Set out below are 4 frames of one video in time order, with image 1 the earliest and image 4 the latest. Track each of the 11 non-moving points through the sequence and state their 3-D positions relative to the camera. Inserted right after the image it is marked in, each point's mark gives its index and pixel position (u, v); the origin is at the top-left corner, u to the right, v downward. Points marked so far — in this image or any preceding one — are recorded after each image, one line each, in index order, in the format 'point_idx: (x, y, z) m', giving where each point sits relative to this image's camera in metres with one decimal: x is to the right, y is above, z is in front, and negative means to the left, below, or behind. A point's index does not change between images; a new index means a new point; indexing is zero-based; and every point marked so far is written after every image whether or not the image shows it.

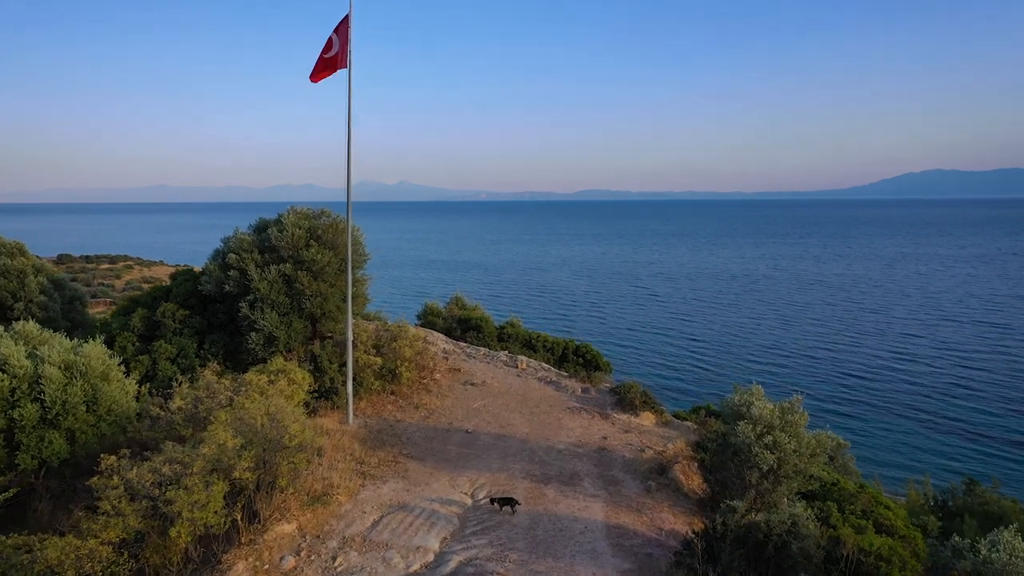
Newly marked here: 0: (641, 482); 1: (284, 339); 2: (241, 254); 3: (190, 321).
0: (+2.9, -4.4, +13.4) m
1: (-7.1, -1.6, +18.4) m
2: (-8.8, +1.1, +19.1) m
3: (-10.7, -1.1, +19.6) m
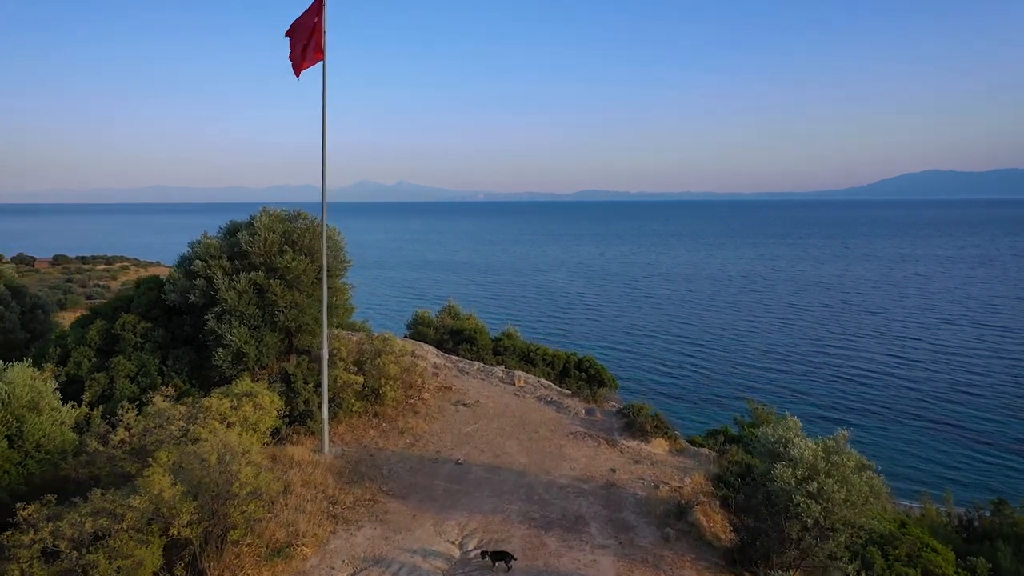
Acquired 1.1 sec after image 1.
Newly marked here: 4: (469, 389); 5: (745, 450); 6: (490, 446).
0: (+2.8, -4.7, +11.5) m
1: (-7.2, -1.9, +16.5) m
2: (-8.9, +0.8, +17.3) m
3: (-10.8, -1.4, +17.8) m
4: (-1.4, -3.2, +18.7) m
5: (+6.1, -4.2, +15.4) m
6: (-0.6, -4.1, +15.3) m
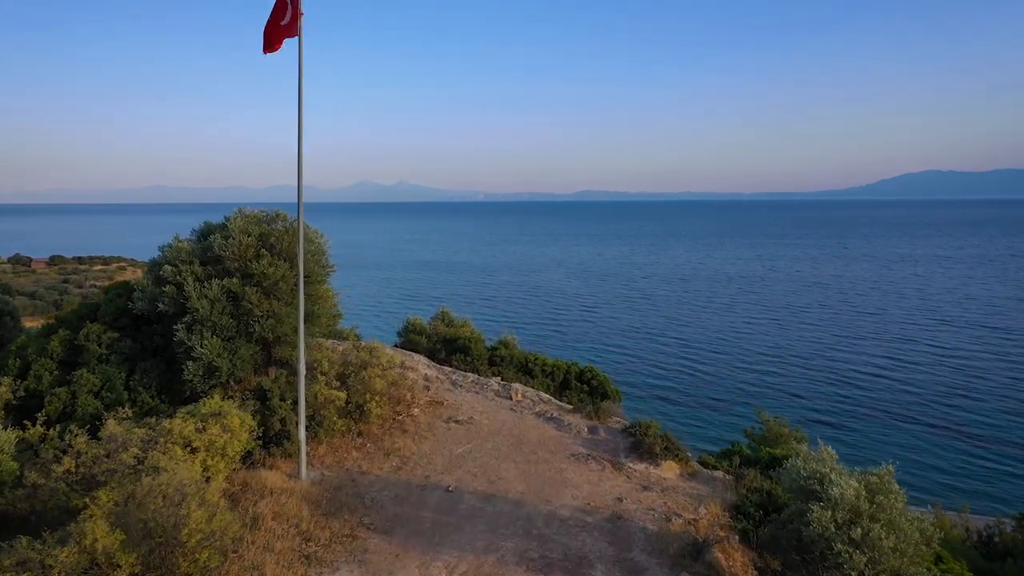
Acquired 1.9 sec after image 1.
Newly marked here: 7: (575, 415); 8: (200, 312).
0: (+2.7, -4.9, +10.2) m
1: (-7.3, -2.1, +15.1) m
2: (-9.0, +0.6, +15.9) m
3: (-10.9, -1.6, +16.4) m
4: (-1.5, -3.4, +17.3) m
5: (+6.0, -4.4, +14.0) m
6: (-0.7, -4.3, +13.9) m
7: (+1.8, -3.7, +16.9) m
8: (-7.9, -0.6, +15.0) m
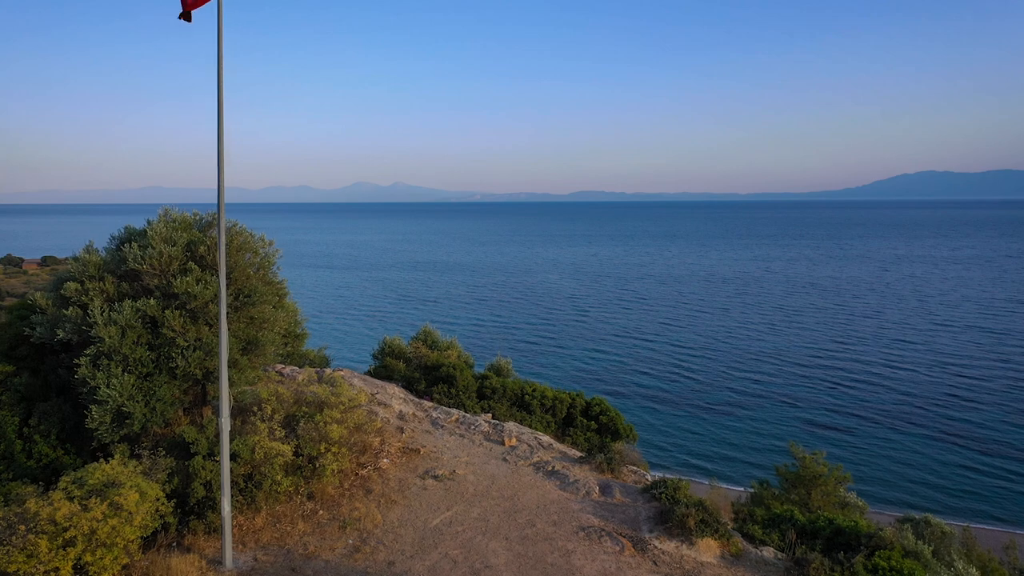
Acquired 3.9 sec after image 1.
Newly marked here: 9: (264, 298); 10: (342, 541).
0: (+2.6, -5.4, +6.9) m
1: (-7.5, -2.6, +11.9) m
2: (-9.2, +0.1, +12.6) m
3: (-11.1, -2.1, +13.1) m
4: (-1.6, -3.9, +14.1) m
5: (+5.8, -4.9, +10.8) m
6: (-0.8, -4.7, +10.7) m
7: (+1.6, -4.1, +13.7) m
8: (-8.1, -1.1, +11.8) m
9: (-5.7, -0.2, +13.7) m
10: (-3.2, -4.7, +11.0) m
